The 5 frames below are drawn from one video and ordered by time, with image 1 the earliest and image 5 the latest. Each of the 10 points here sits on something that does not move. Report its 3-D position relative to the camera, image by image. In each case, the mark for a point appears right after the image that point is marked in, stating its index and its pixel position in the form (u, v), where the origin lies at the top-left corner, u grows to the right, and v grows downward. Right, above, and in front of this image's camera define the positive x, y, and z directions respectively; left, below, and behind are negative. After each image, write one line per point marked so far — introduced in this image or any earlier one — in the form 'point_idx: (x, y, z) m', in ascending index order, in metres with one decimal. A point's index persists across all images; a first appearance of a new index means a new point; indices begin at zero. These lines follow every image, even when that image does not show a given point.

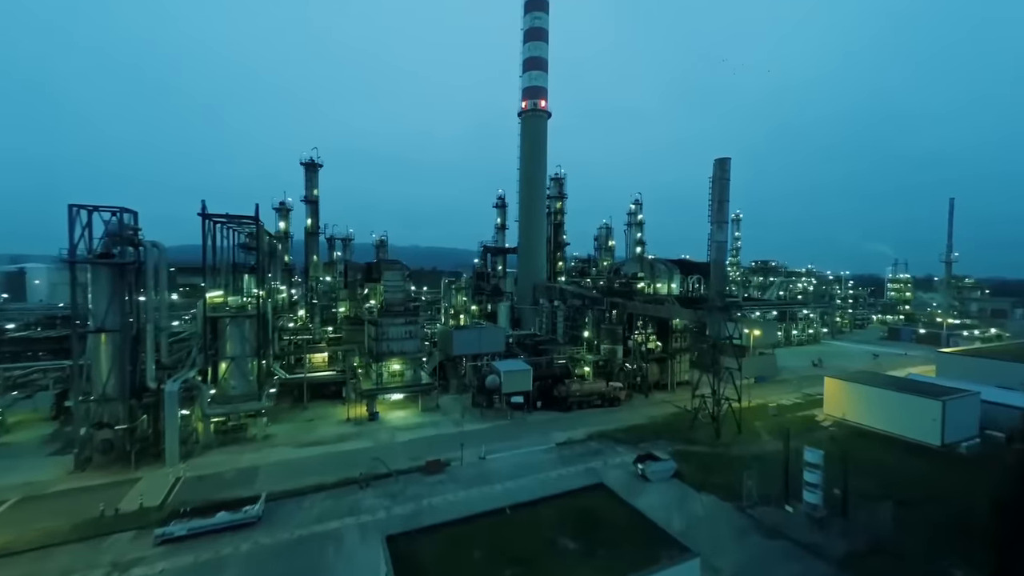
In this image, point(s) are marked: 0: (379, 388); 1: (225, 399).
0: (-6.1, -4.7, +19.5) m
1: (-11.3, -4.4, +16.6) m
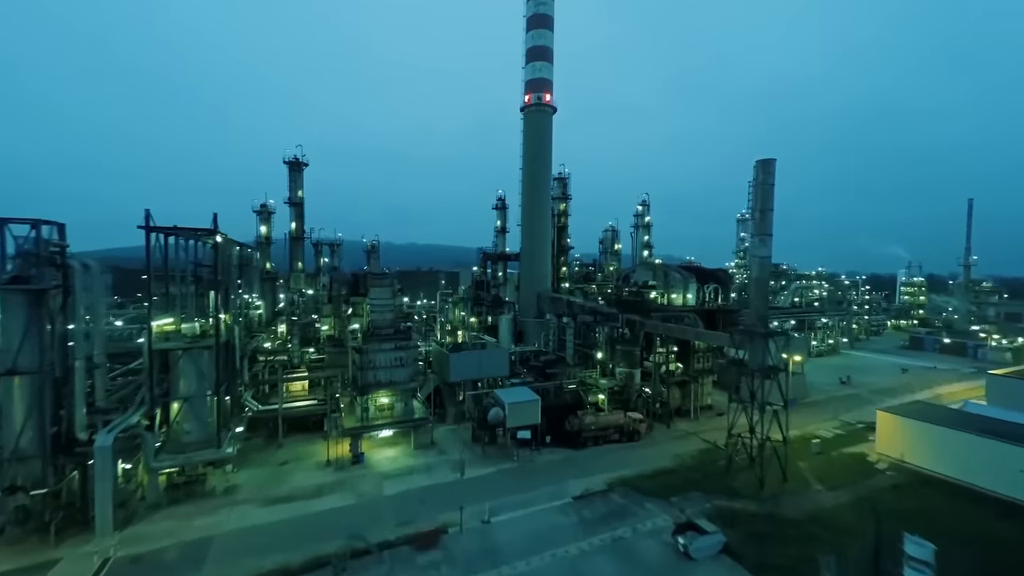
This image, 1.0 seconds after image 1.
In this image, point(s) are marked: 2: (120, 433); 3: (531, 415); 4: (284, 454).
0: (-5.9, -5.5, +16.8) m
1: (-11.0, -5.2, +13.9) m
2: (-11.7, -4.3, +12.6) m
3: (+0.8, -5.5, +18.3) m
4: (-9.3, -6.8, +17.3) m
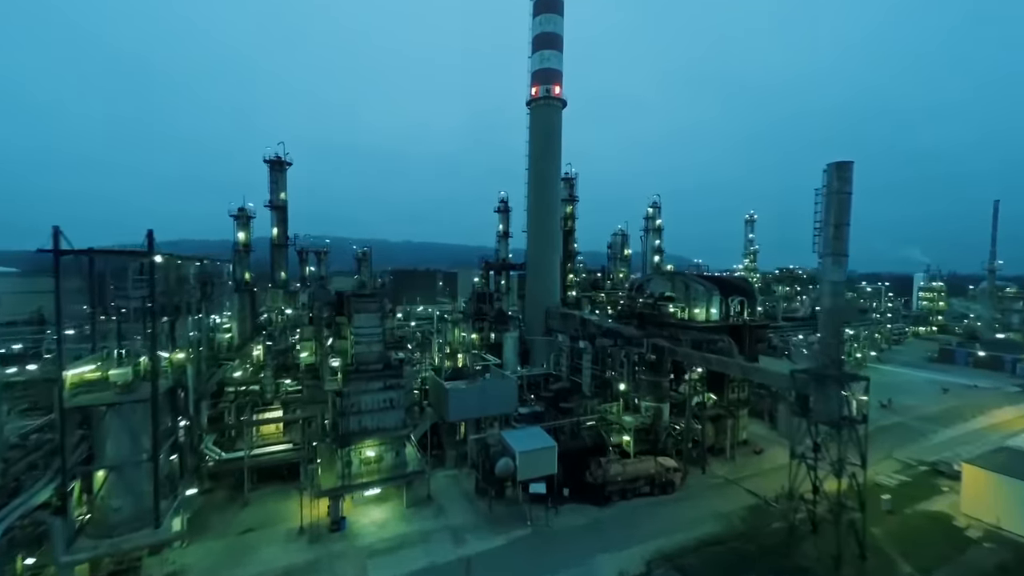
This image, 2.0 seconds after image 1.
0: (-5.4, -6.5, +13.8) m
1: (-10.6, -6.2, +10.9) m
2: (-11.2, -5.3, +9.6) m
3: (+1.2, -6.4, +15.3) m
4: (-8.9, -7.7, +14.3) m
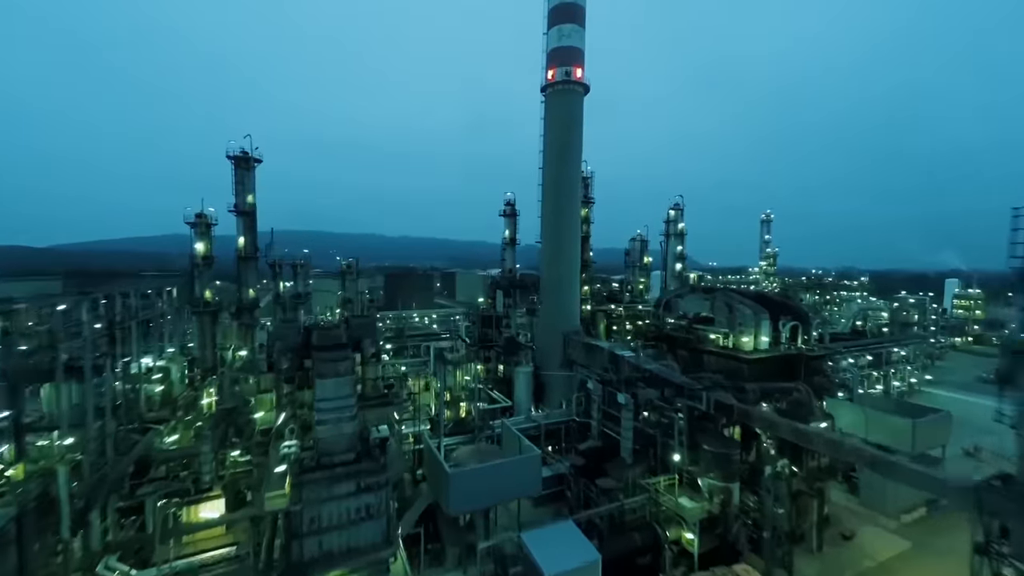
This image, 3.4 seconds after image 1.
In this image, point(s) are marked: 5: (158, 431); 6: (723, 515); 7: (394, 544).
0: (-4.7, -7.9, +9.3) m
1: (-9.8, -7.6, +6.3) m
2: (-10.5, -6.7, +5.0) m
3: (+2.0, -7.8, +10.8) m
4: (-8.2, -9.1, +9.8) m
5: (-12.0, -4.8, +14.3) m
6: (+6.8, -7.3, +13.6) m
7: (-3.0, -6.3, +10.6) m
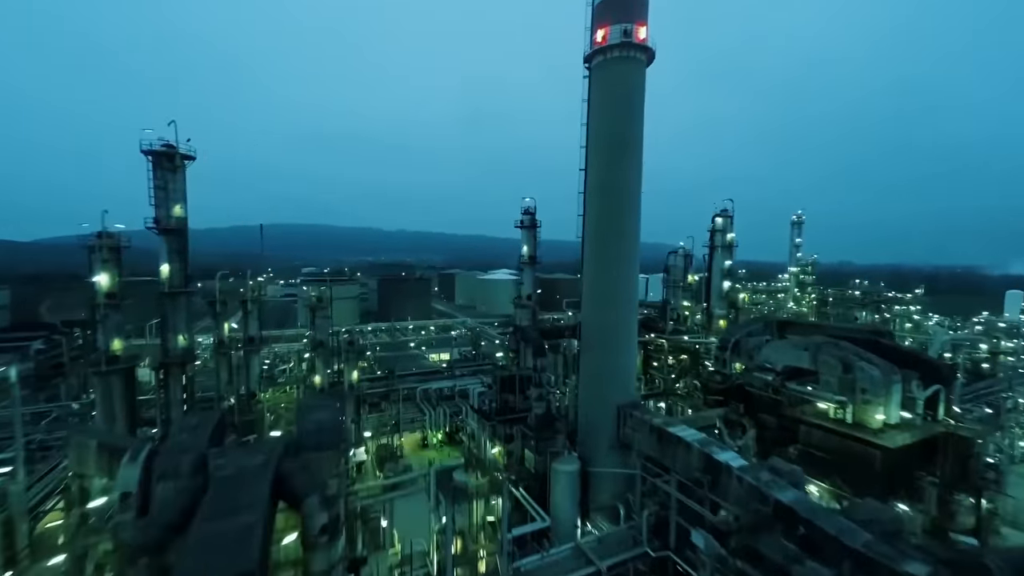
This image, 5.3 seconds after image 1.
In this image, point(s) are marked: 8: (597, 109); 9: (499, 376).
0: (-3.4, -10.1, +2.5) m
1: (-8.5, -9.9, -0.5) m
2: (-9.1, -9.0, -1.9) m
3: (+3.3, -10.0, +4.0) m
4: (-6.8, -11.4, +3.0) m
5: (-10.6, -6.9, +7.4) m
6: (+8.1, -9.5, +6.8) m
7: (-1.6, -8.6, +3.7) m
8: (+3.4, +7.3, +17.0) m
9: (-0.7, -3.6, +18.6) m
